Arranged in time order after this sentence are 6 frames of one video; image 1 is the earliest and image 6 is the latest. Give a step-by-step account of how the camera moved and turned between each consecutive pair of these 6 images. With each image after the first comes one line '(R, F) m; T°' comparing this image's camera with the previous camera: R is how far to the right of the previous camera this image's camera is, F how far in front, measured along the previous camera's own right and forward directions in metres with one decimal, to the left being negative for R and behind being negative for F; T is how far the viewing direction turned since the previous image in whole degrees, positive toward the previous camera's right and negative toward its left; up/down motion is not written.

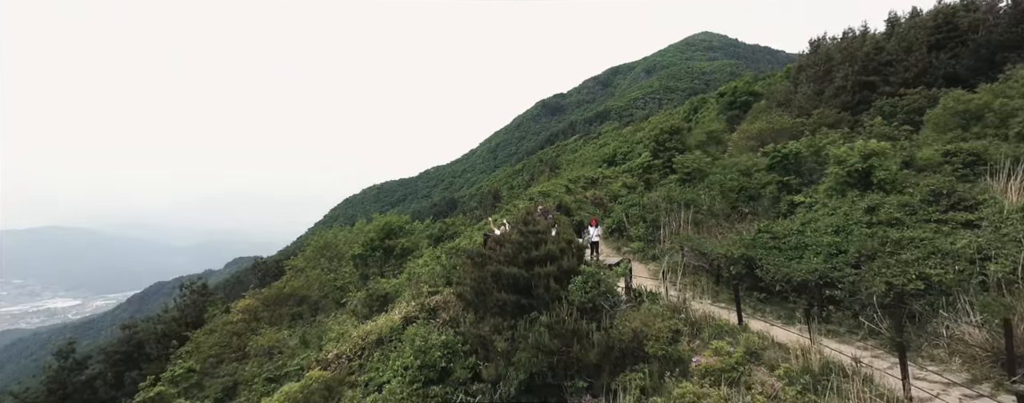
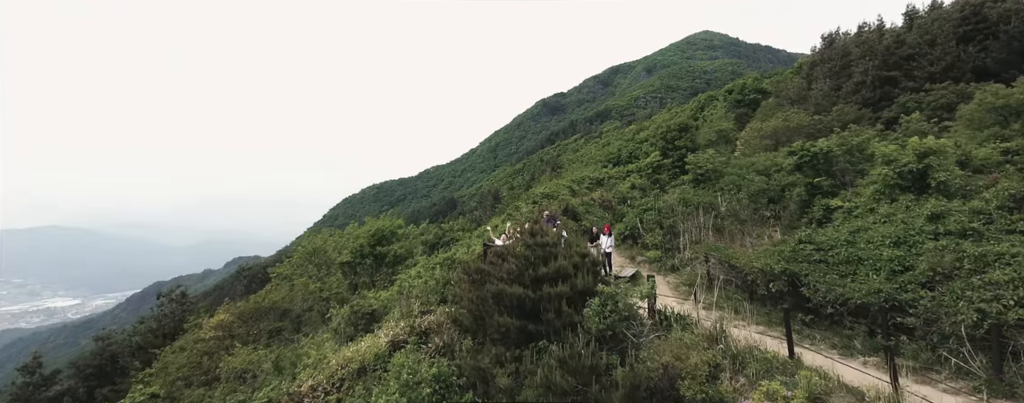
(-0.1, +1.3) m; 0°
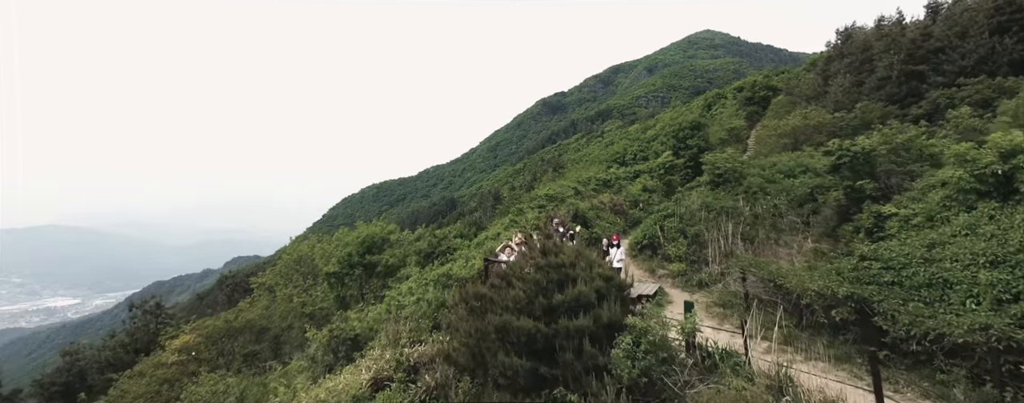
(-0.1, +1.4) m; 0°
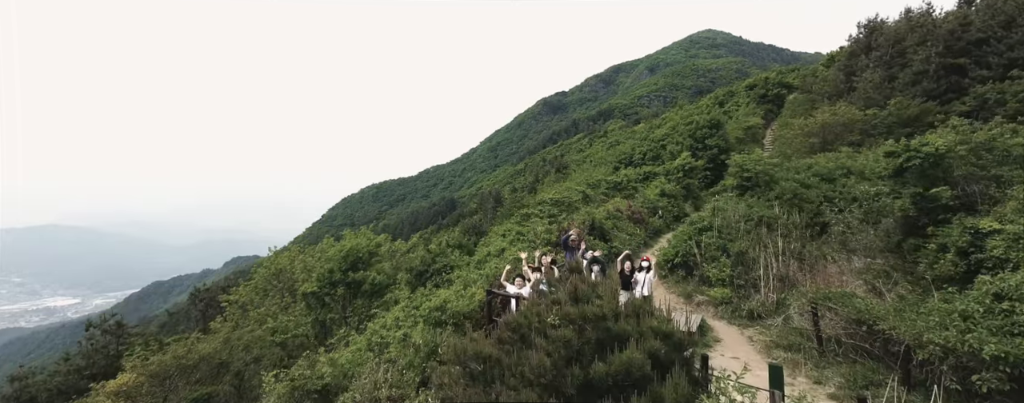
(-0.2, +1.8) m; 0°
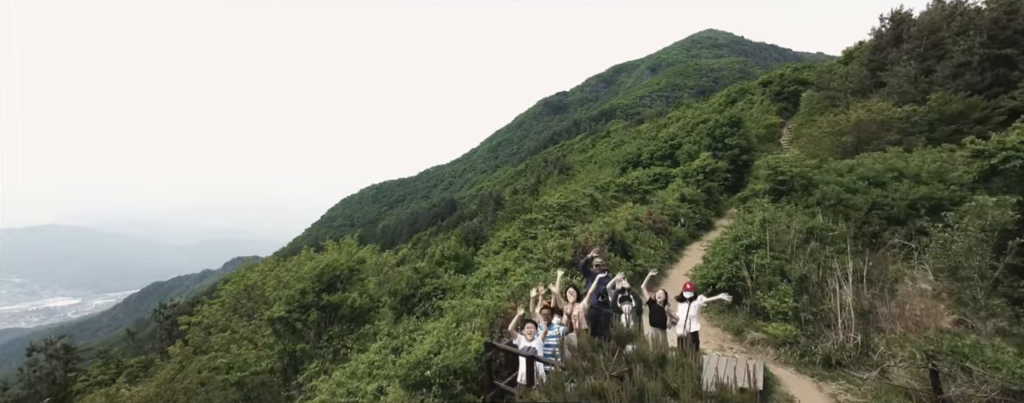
(-0.1, +1.8) m; 0°
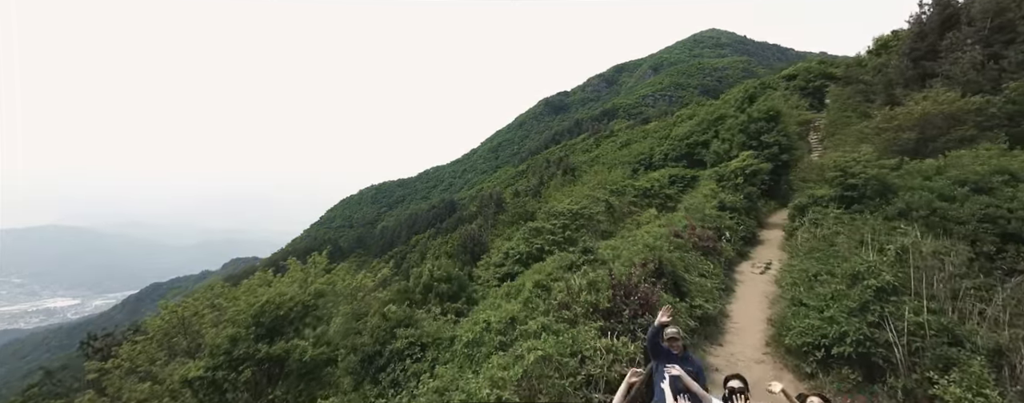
(-0.1, +2.7) m; 0°
